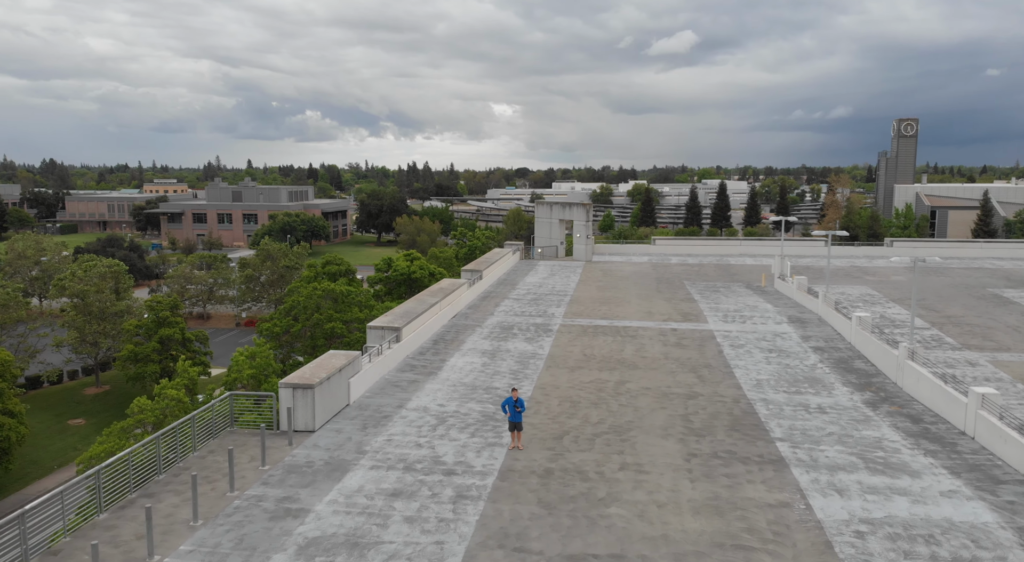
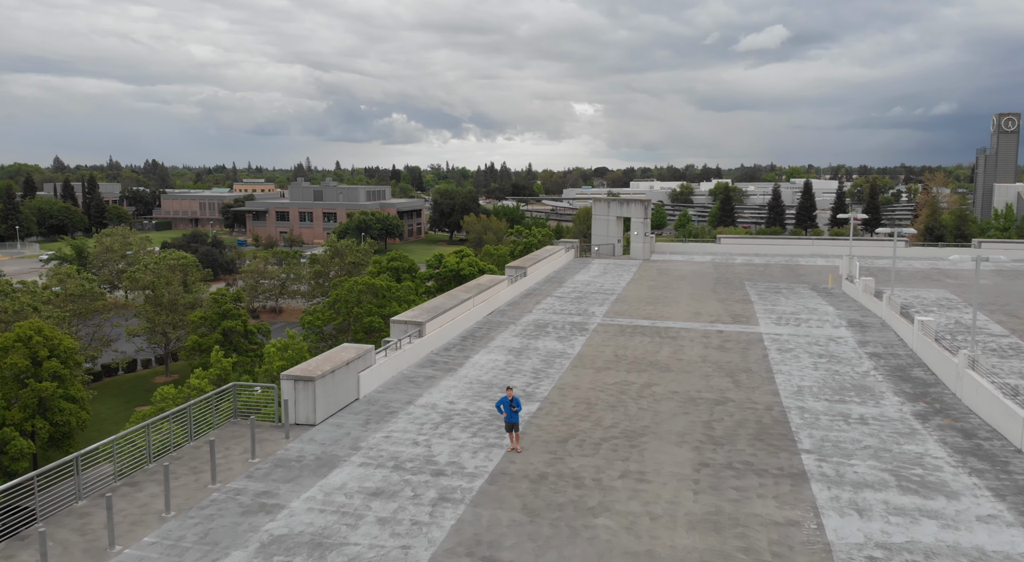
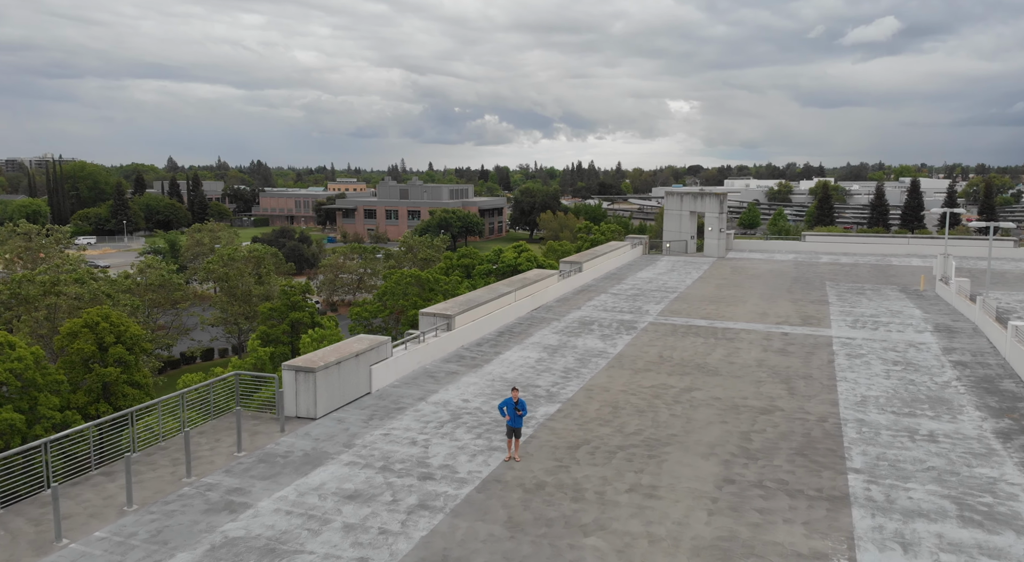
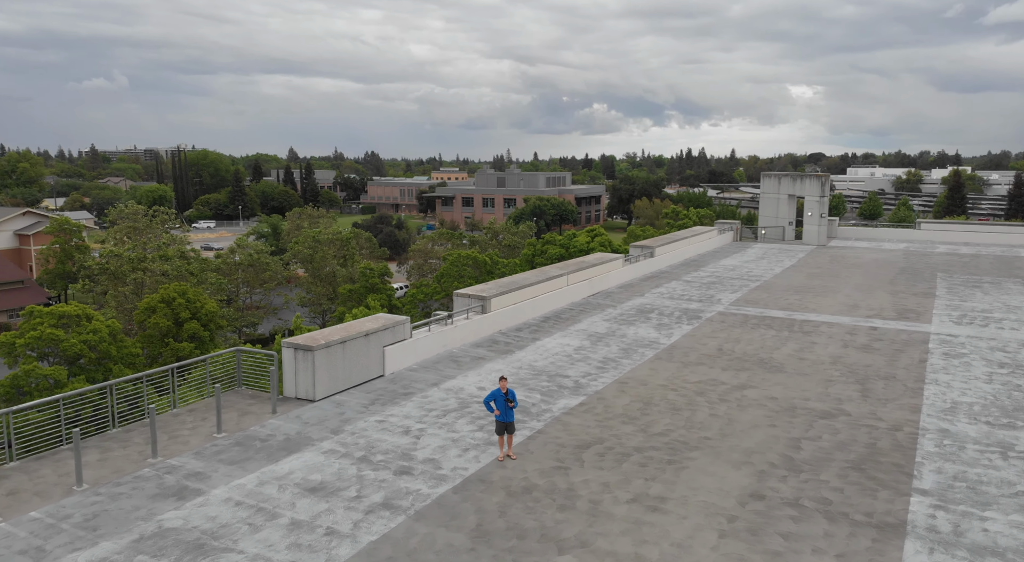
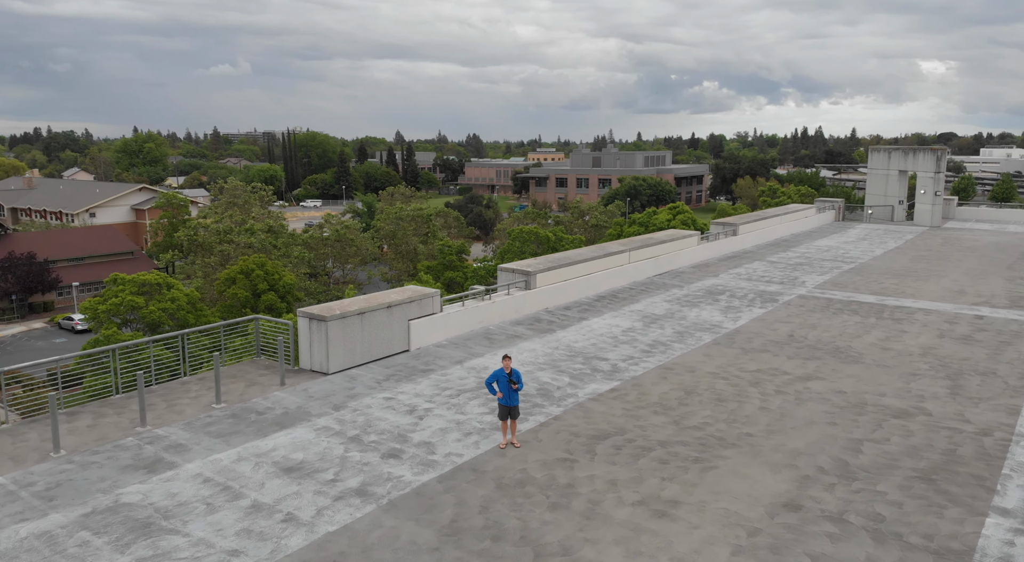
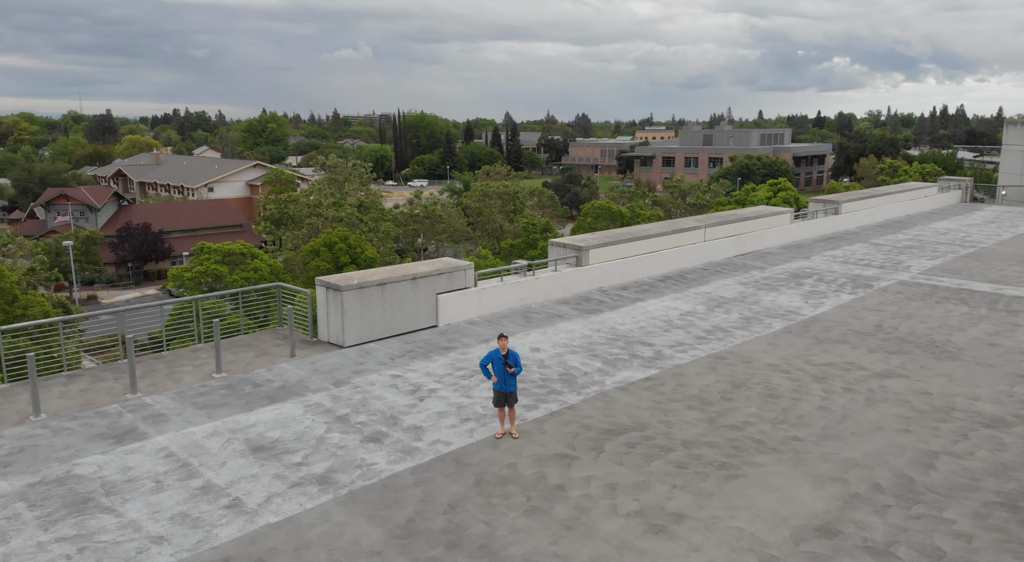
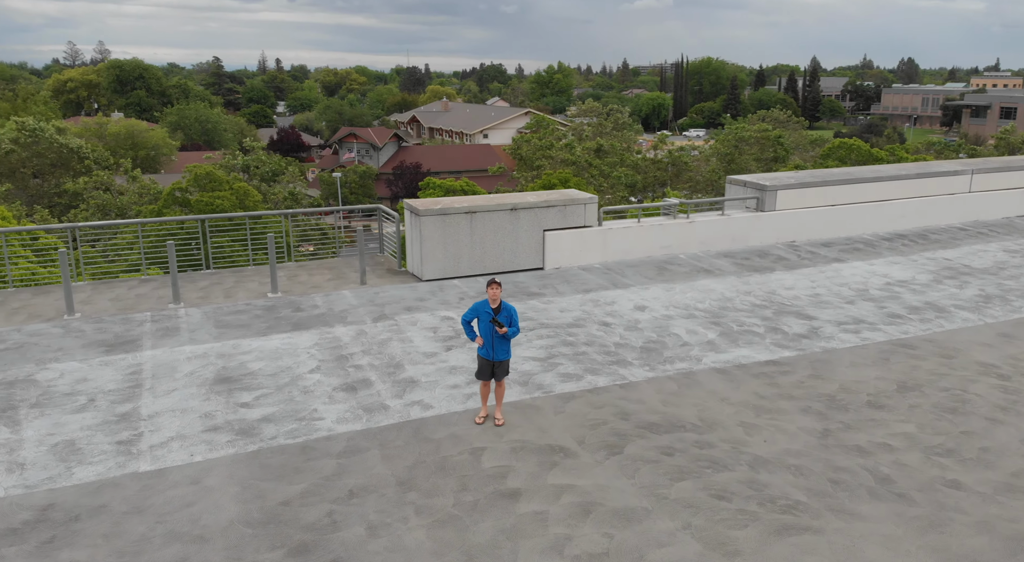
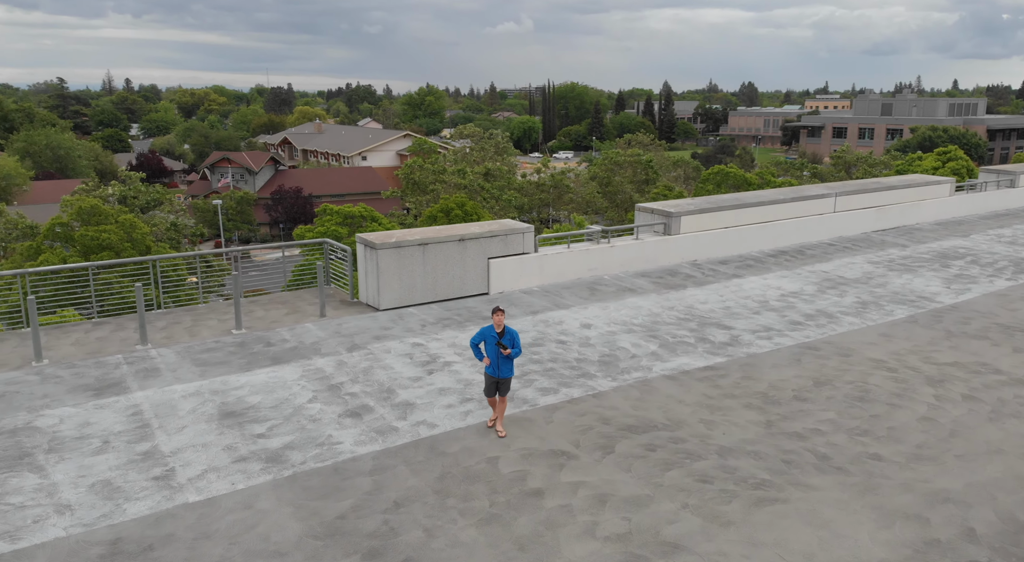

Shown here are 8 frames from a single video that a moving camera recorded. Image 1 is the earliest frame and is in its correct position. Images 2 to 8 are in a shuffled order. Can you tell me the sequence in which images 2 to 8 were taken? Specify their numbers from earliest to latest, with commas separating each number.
2, 3, 4, 5, 6, 8, 7
